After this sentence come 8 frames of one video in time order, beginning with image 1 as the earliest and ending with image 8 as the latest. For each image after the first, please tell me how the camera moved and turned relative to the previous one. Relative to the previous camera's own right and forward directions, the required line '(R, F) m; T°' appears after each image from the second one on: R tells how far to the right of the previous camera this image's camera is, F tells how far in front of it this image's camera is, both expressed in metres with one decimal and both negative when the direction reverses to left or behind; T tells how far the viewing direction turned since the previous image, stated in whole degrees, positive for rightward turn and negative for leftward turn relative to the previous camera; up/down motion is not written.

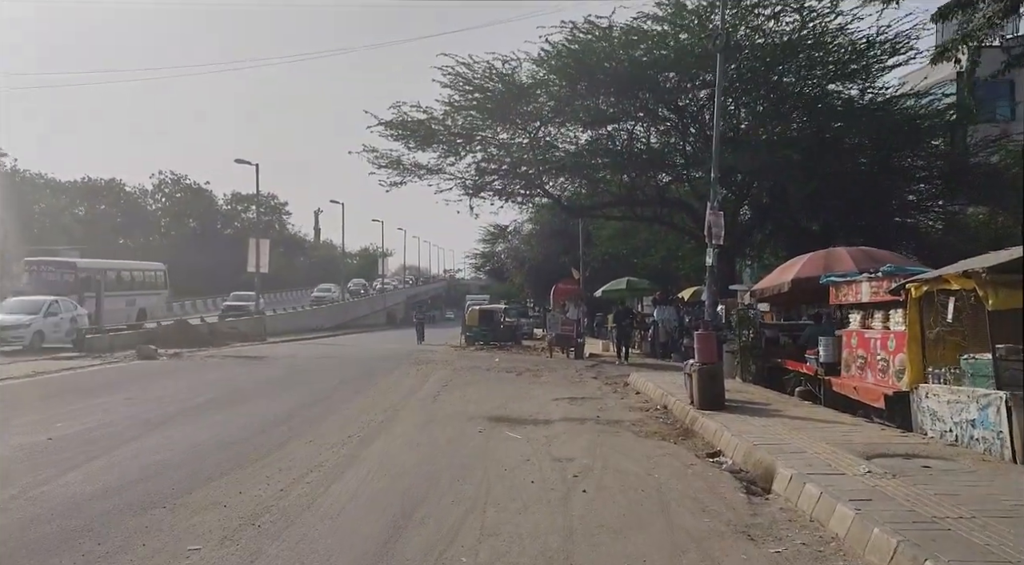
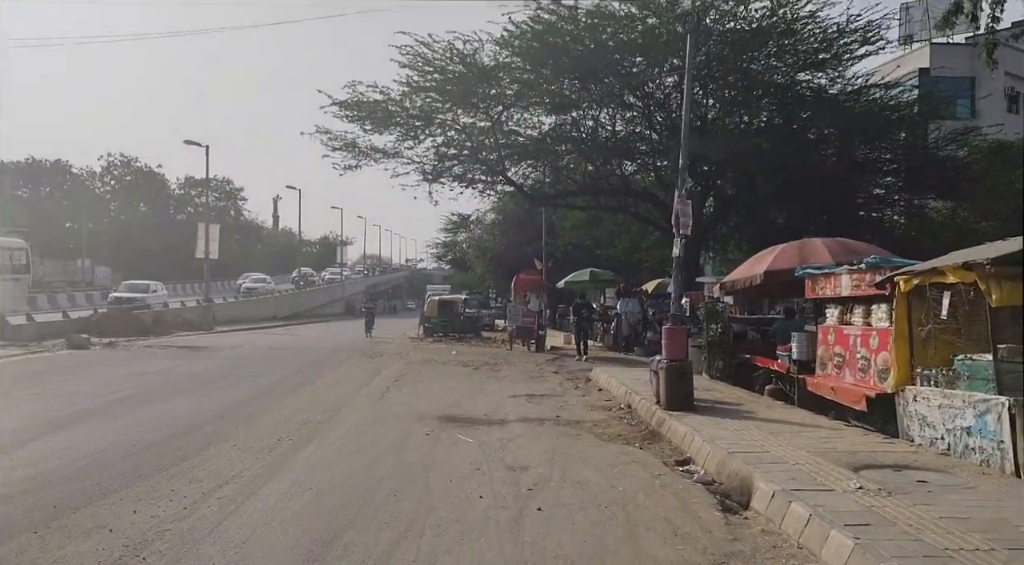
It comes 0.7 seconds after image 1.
(+0.1, +1.1) m; +2°
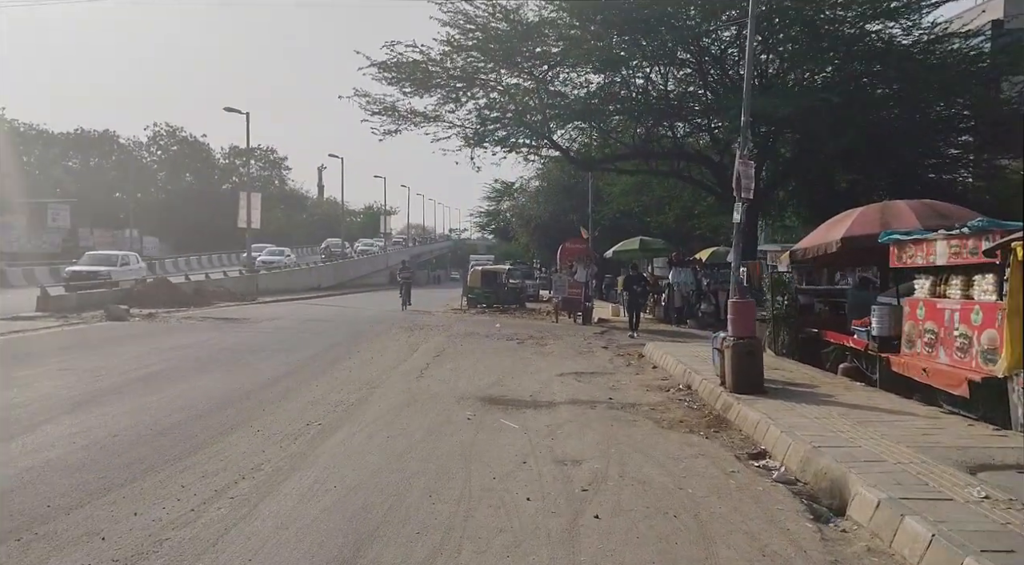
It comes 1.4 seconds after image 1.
(-0.1, +1.1) m; -3°
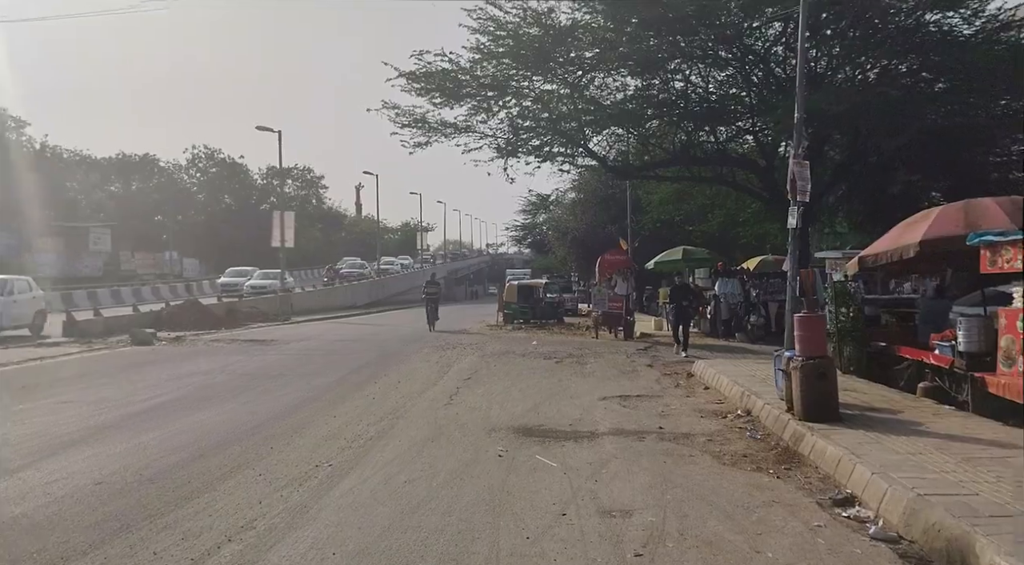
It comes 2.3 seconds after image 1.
(0.0, +1.2) m; -2°
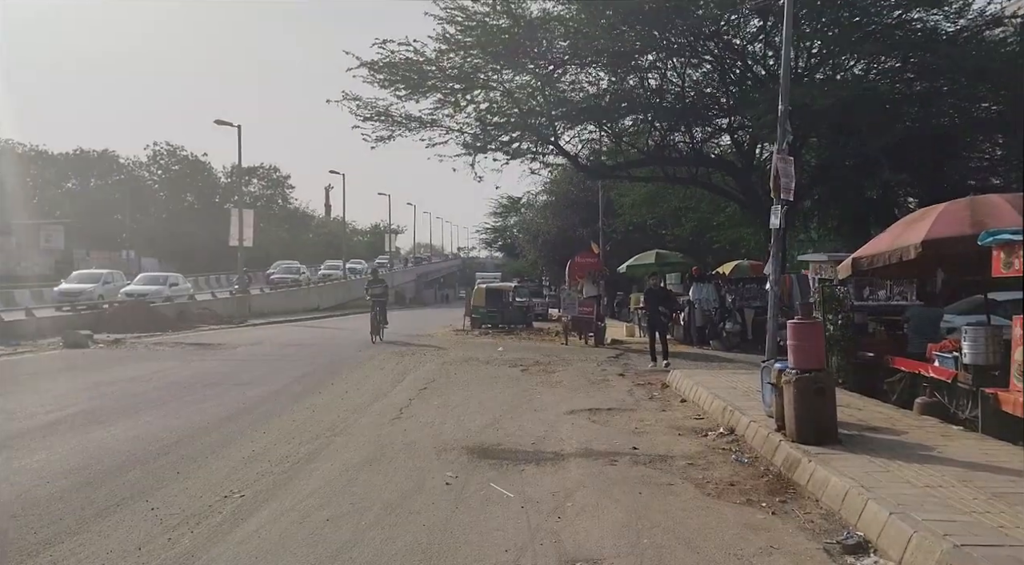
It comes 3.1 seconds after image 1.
(+0.2, +1.2) m; +2°
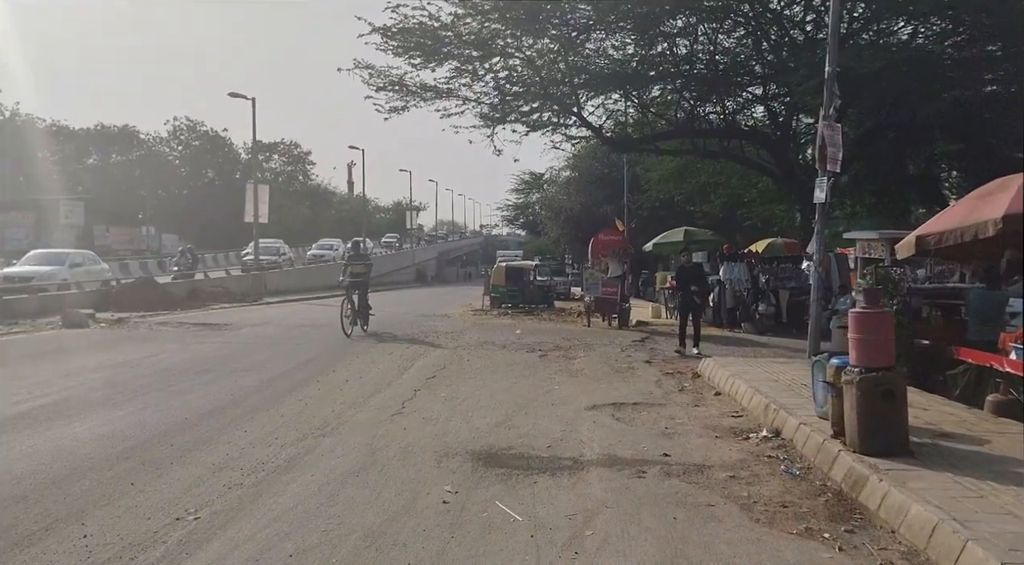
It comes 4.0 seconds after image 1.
(+0.1, +1.2) m; -1°
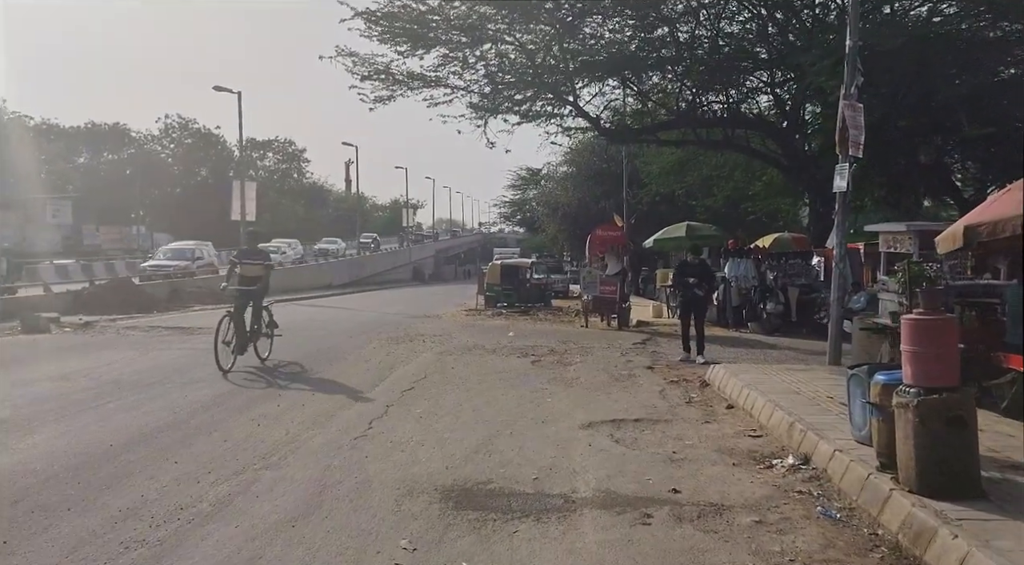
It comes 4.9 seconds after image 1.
(+0.2, +1.4) m; 0°
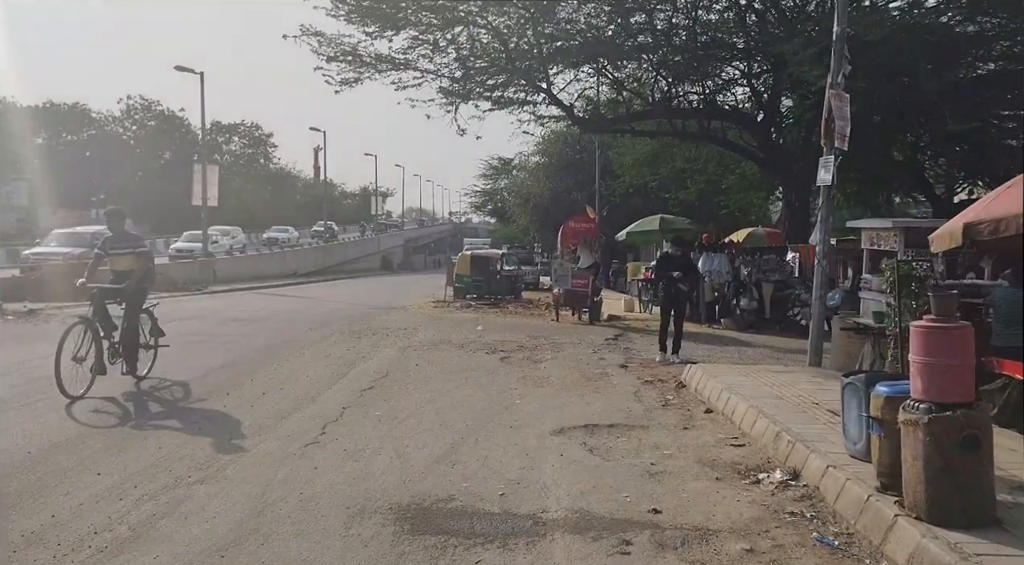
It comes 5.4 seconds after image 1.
(0.0, +0.7) m; +2°
